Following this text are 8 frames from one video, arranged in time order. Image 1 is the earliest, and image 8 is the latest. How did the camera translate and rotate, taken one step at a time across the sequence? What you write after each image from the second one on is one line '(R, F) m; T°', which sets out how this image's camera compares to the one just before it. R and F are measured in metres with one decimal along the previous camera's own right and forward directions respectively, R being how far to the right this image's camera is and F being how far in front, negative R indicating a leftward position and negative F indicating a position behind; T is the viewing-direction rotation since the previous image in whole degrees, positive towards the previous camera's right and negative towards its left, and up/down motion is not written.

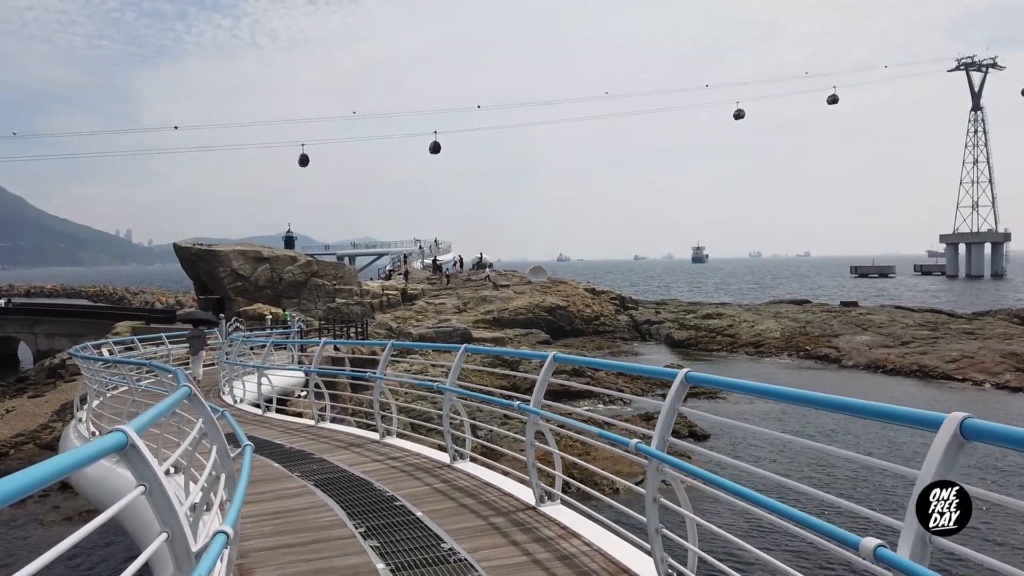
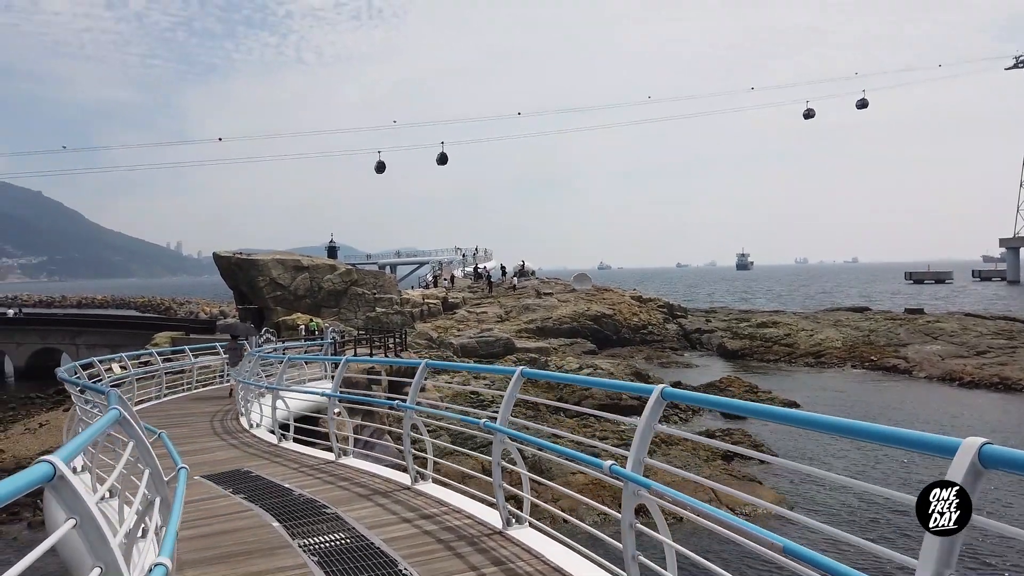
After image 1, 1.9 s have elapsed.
(-0.2, +1.6) m; -4°
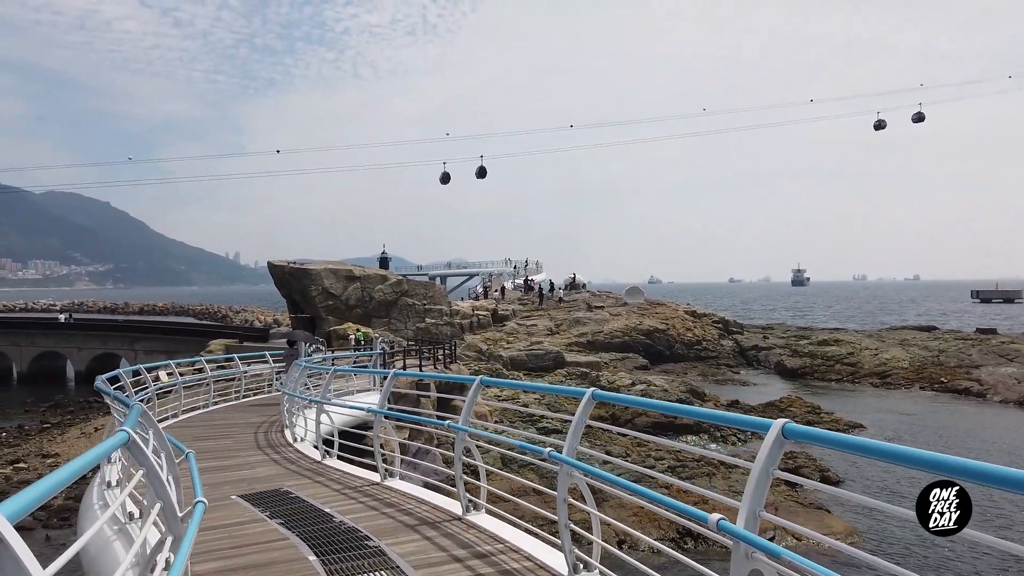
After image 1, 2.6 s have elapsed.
(-0.1, +0.6) m; -4°
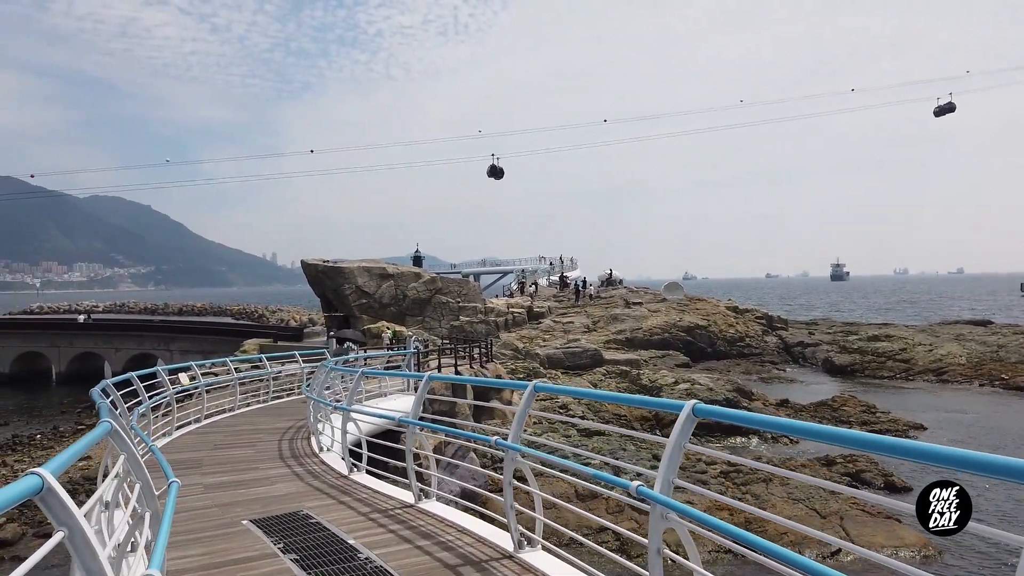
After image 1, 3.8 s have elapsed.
(-0.2, +1.0) m; -3°
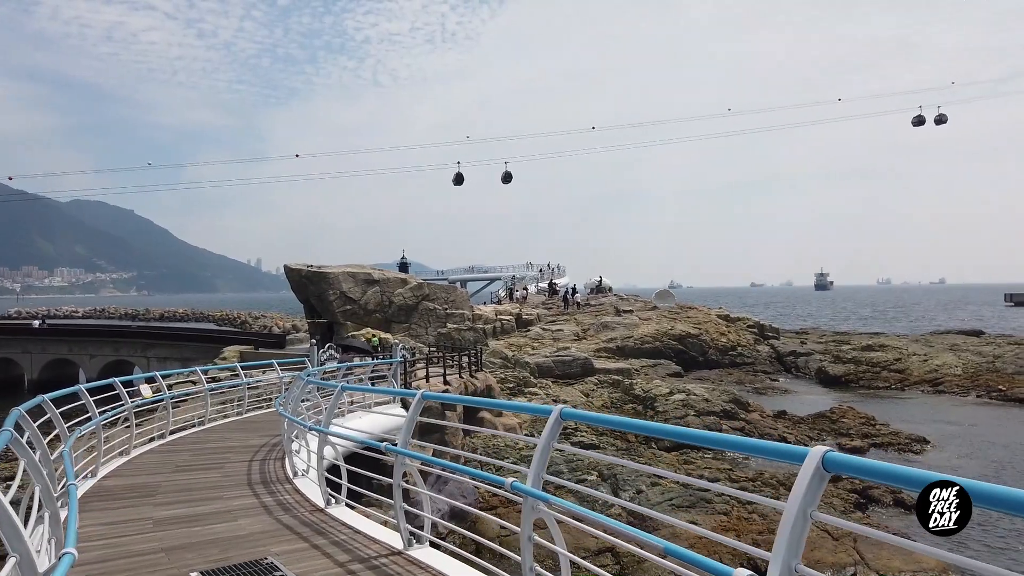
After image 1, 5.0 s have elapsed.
(-0.2, +0.9) m; +1°
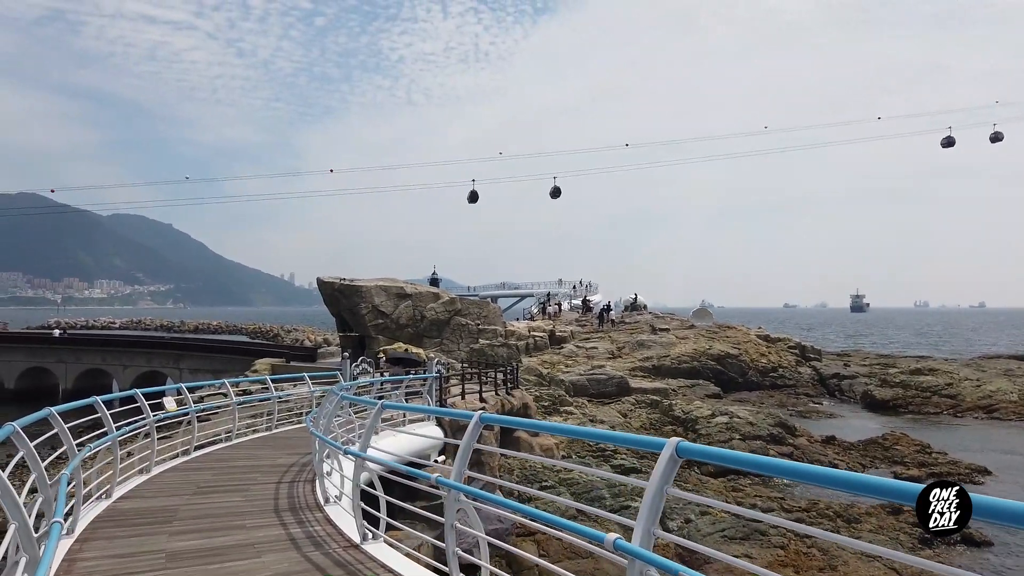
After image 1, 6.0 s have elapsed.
(-0.3, +0.8) m; -3°
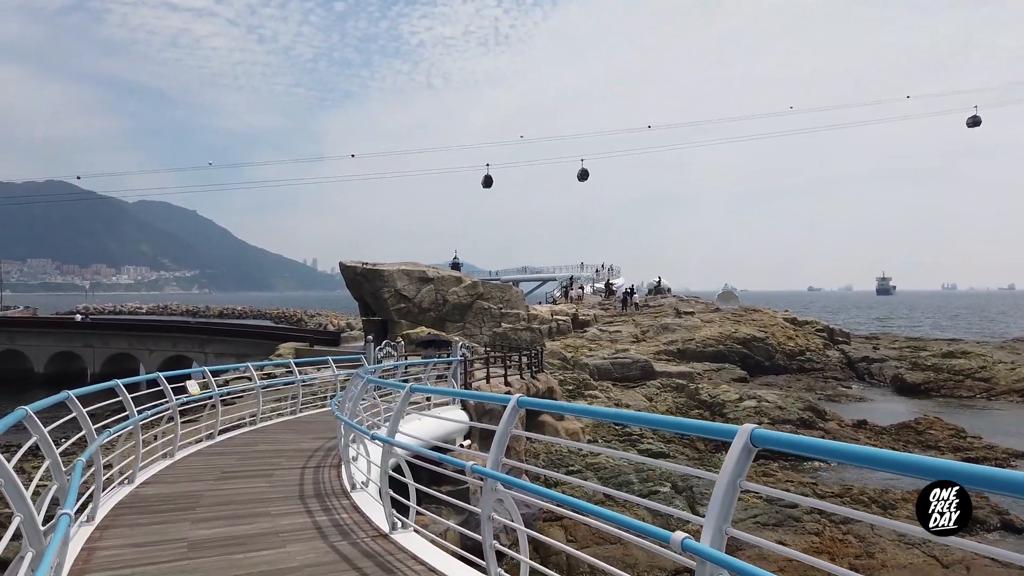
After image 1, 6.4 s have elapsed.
(-0.1, +0.3) m; -2°
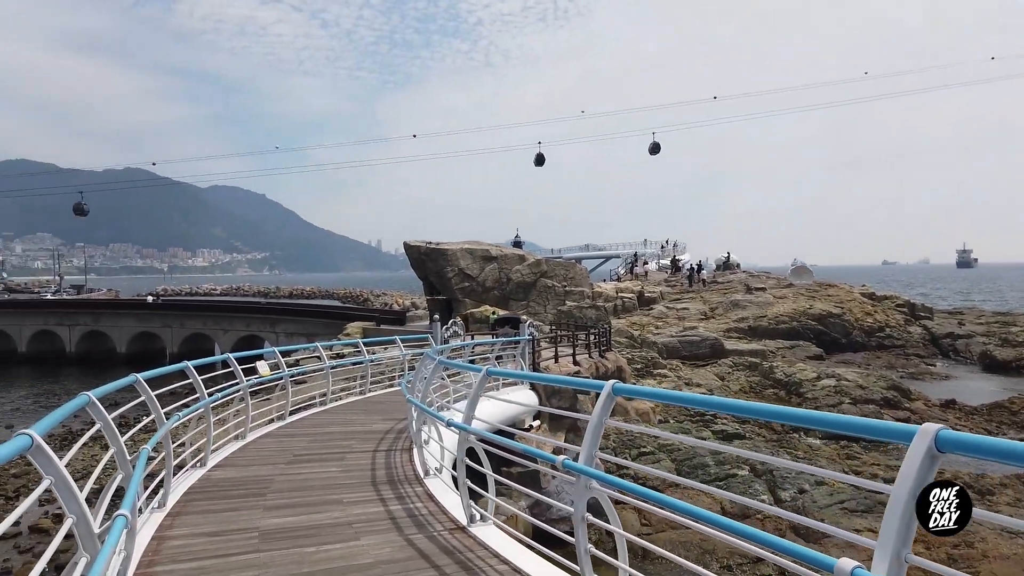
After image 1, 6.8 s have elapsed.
(-0.2, +0.4) m; -5°
